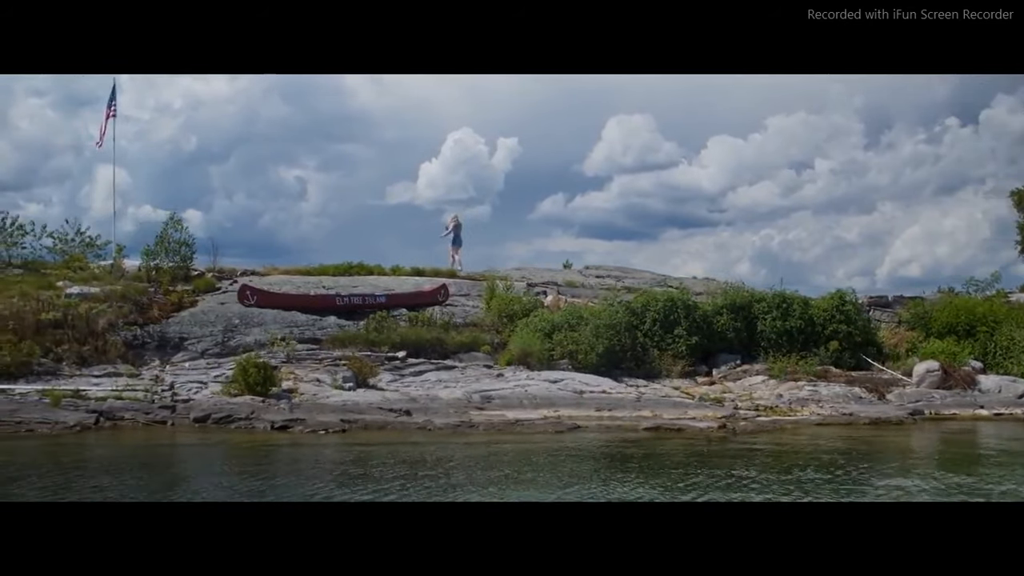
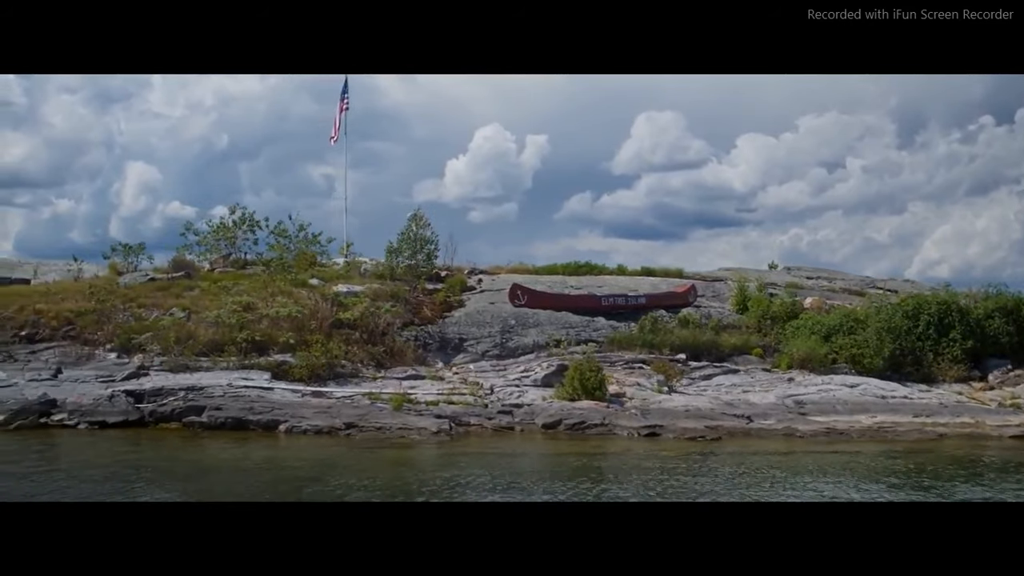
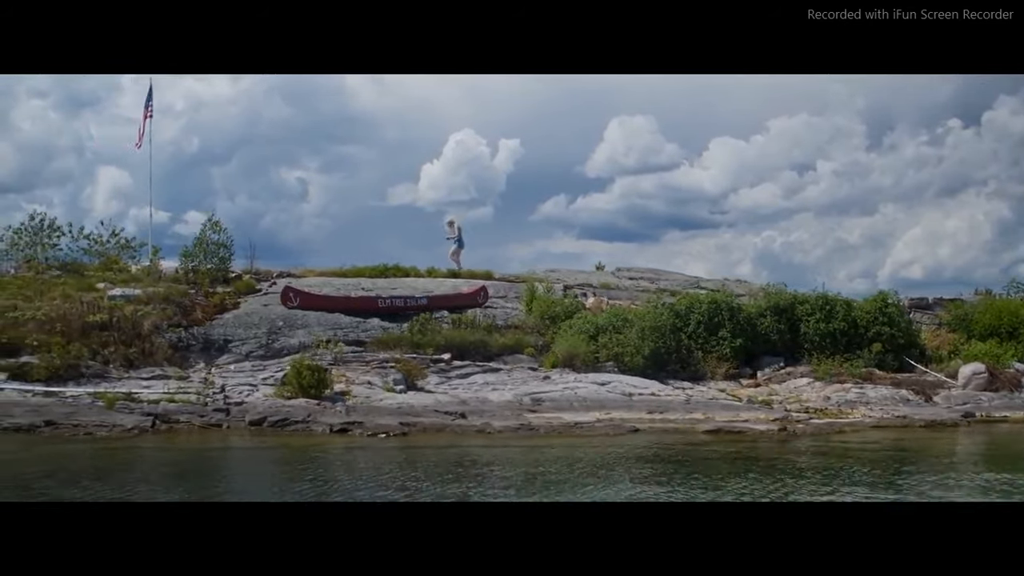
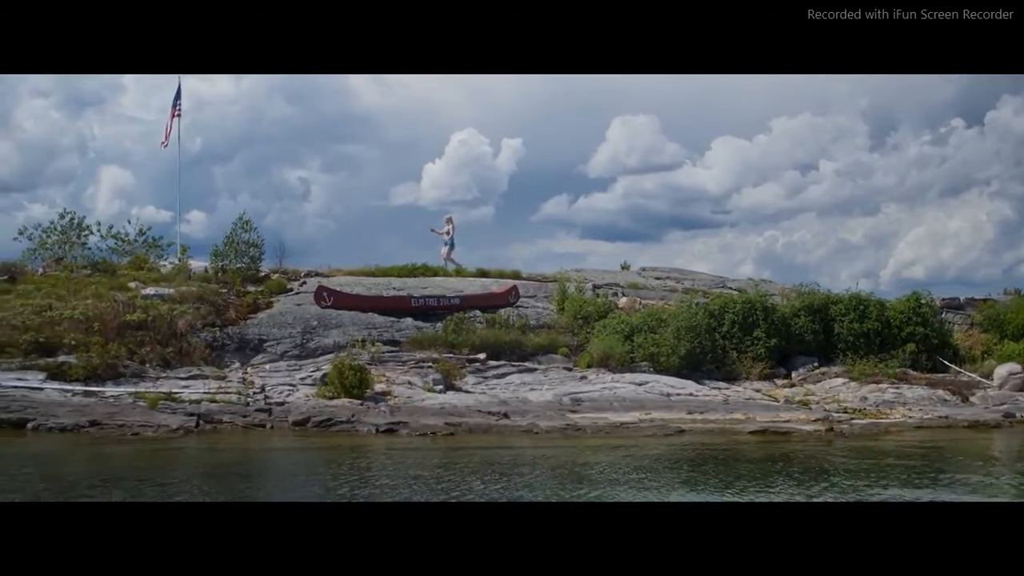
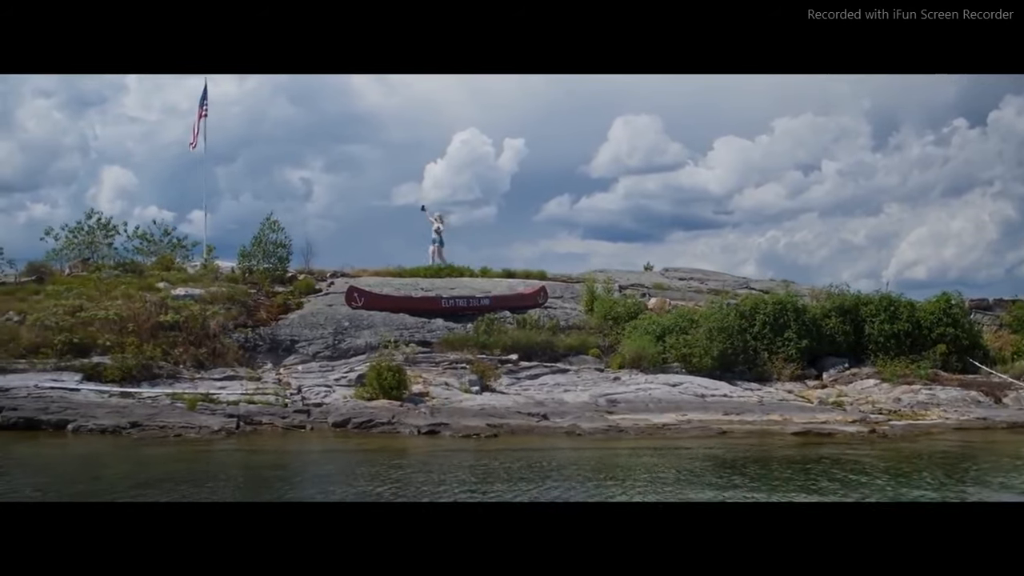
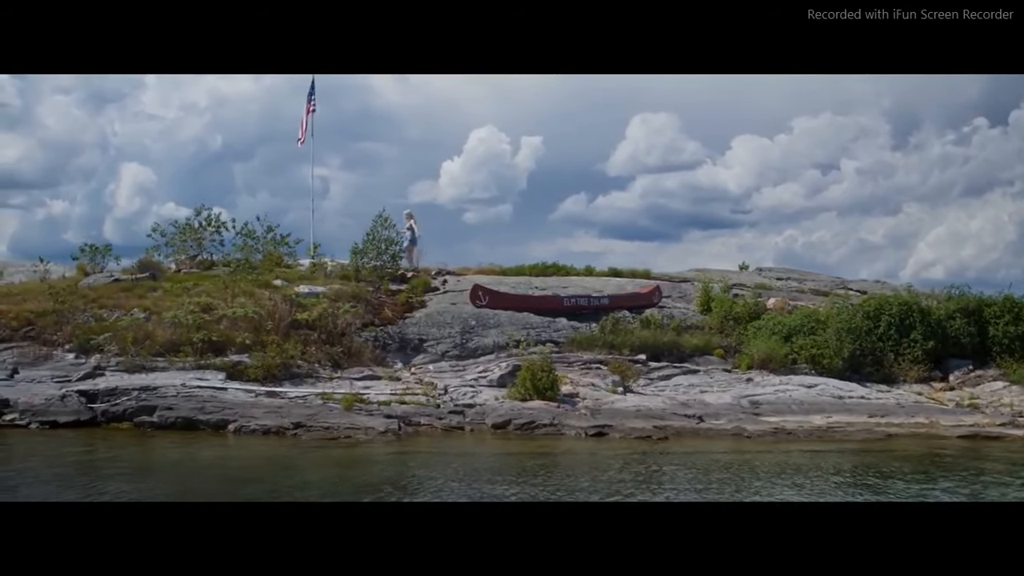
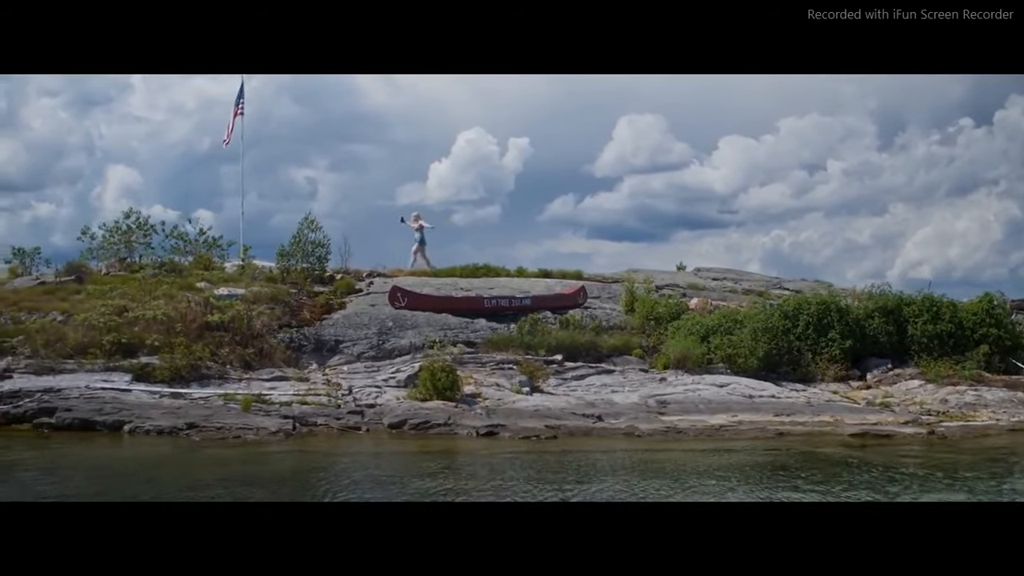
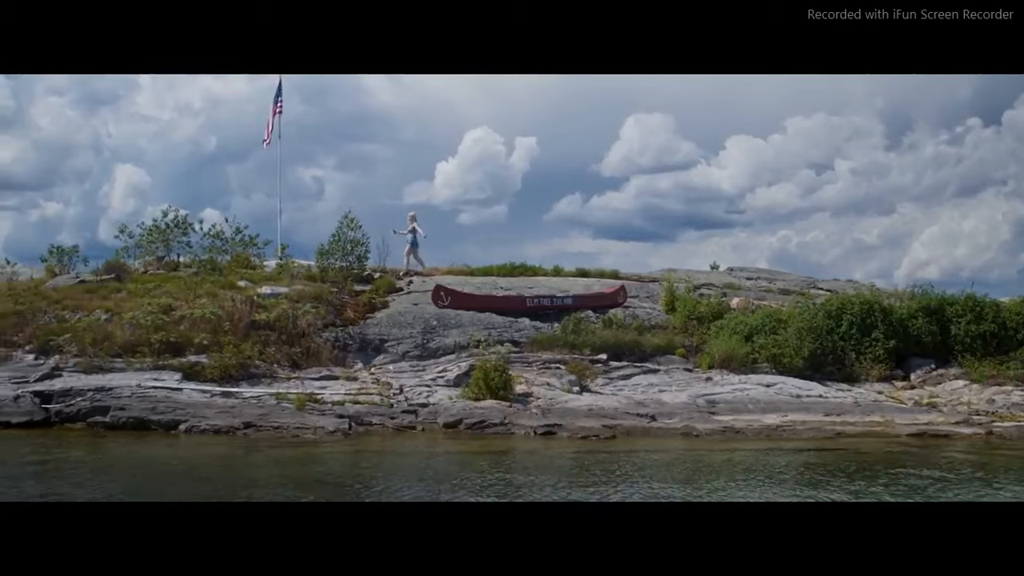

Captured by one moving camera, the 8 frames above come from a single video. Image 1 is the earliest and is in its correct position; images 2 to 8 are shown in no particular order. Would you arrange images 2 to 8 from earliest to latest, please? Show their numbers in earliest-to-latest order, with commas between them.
3, 4, 5, 7, 8, 6, 2
